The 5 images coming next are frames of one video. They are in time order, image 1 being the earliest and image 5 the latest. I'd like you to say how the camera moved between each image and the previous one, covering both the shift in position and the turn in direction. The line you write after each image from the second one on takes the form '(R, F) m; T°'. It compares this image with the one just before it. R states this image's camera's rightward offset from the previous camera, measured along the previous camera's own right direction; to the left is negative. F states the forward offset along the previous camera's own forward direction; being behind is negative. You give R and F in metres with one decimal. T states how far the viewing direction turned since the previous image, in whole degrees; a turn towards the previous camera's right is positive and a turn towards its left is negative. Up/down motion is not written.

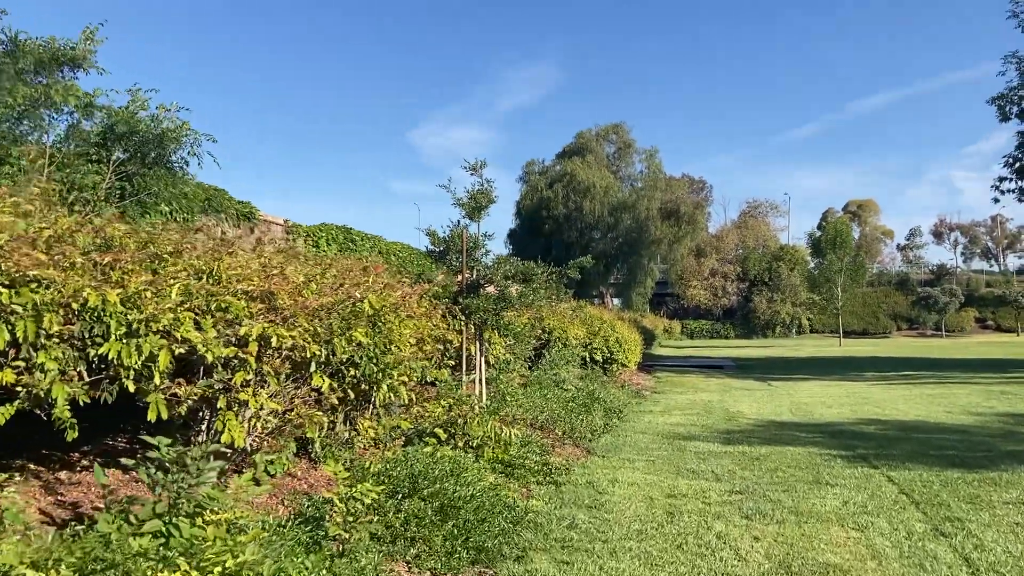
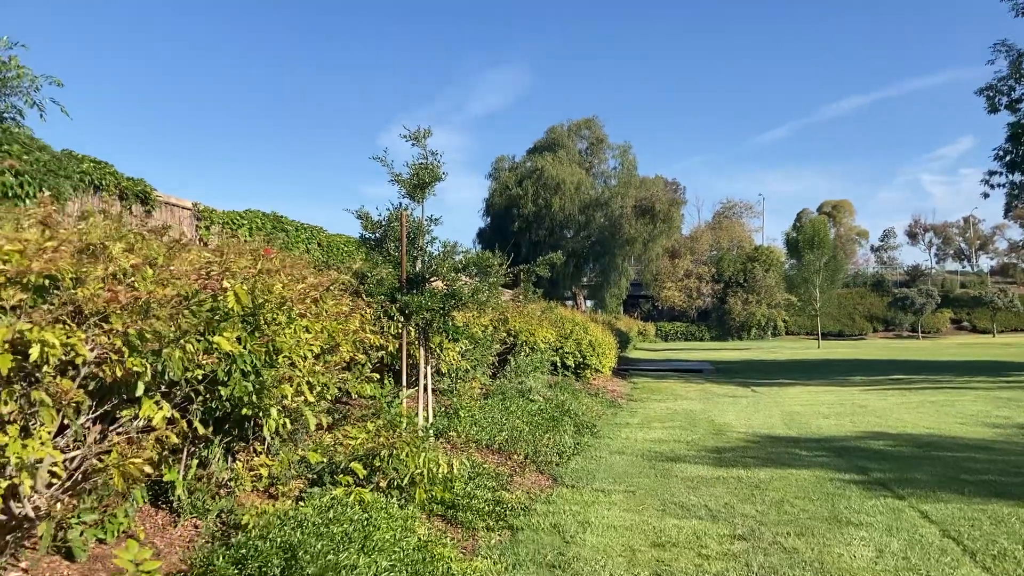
(+0.2, +1.3) m; +2°
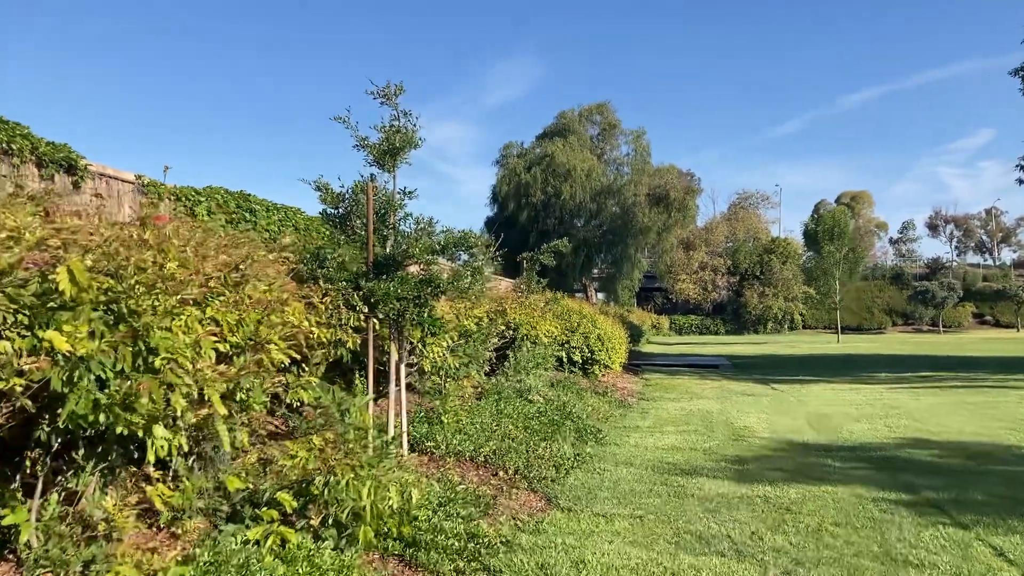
(+0.2, +0.9) m; -1°
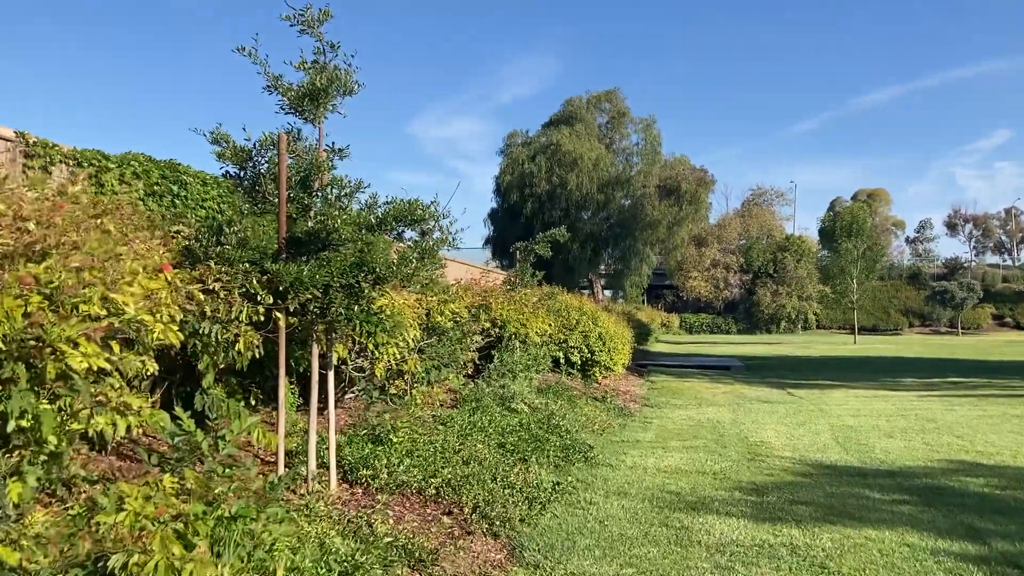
(+0.2, +1.2) m; -1°
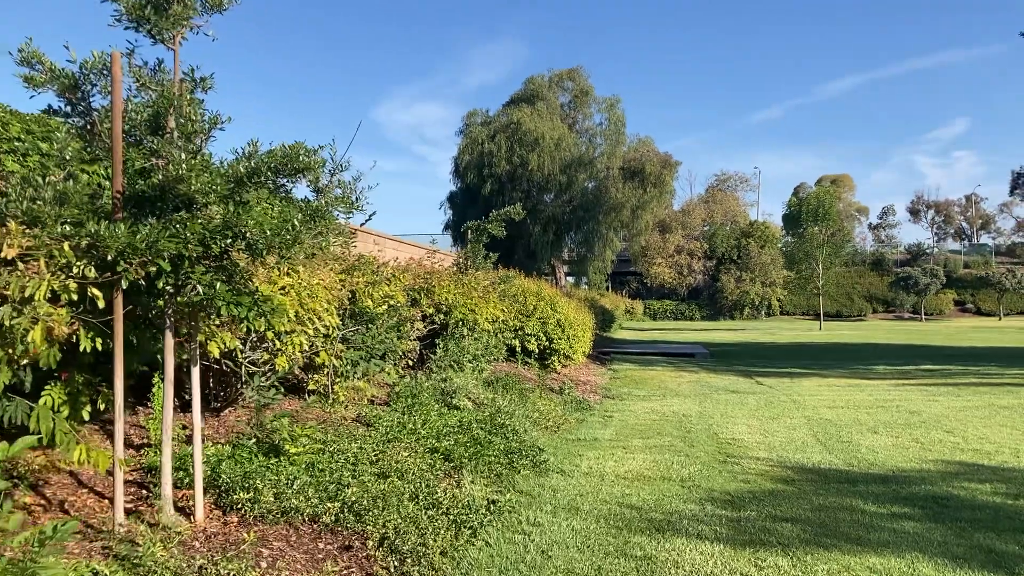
(+0.2, +0.9) m; +2°
